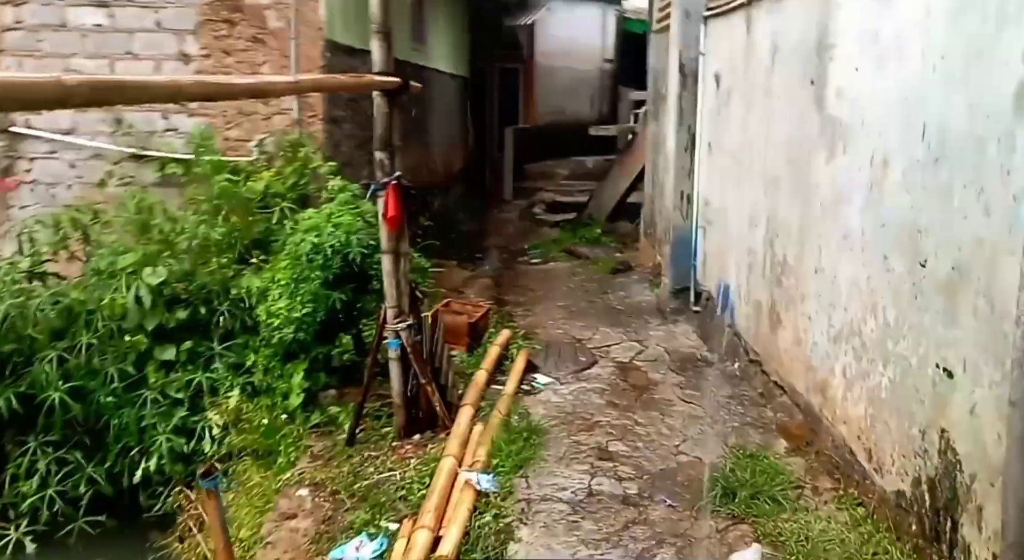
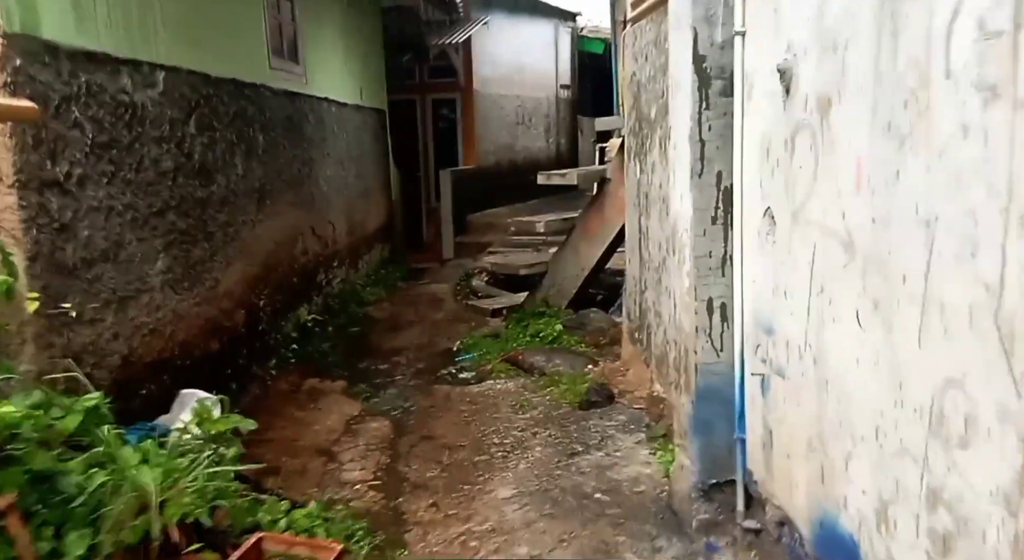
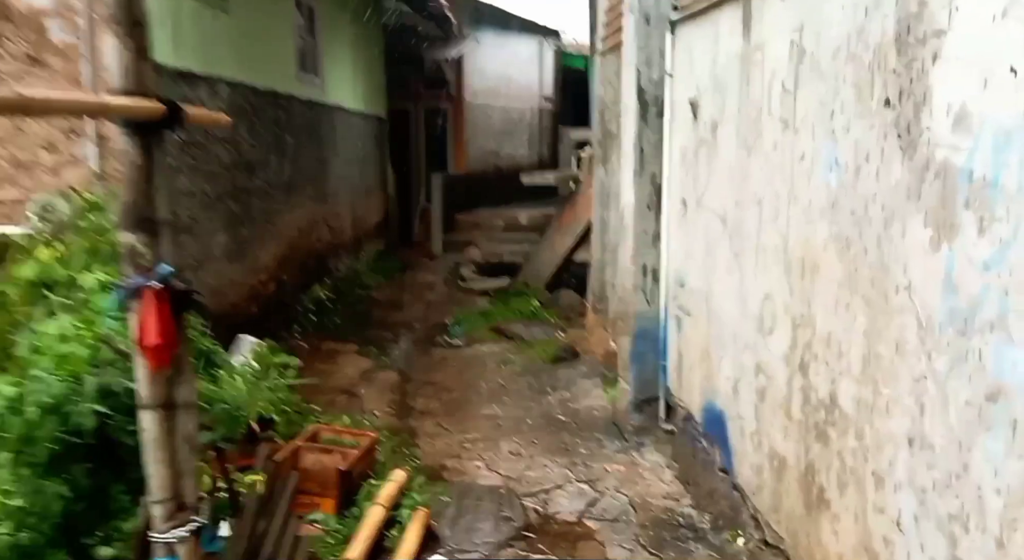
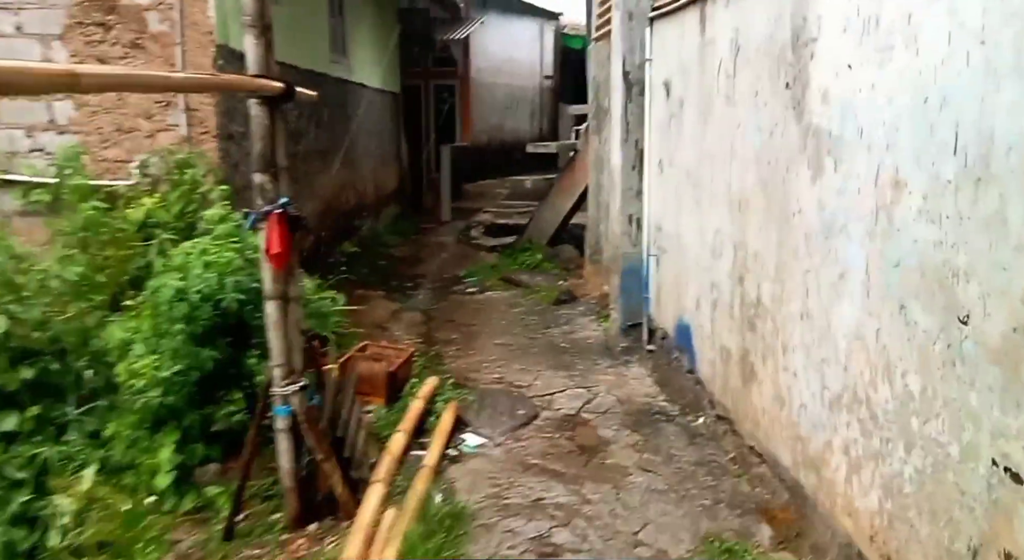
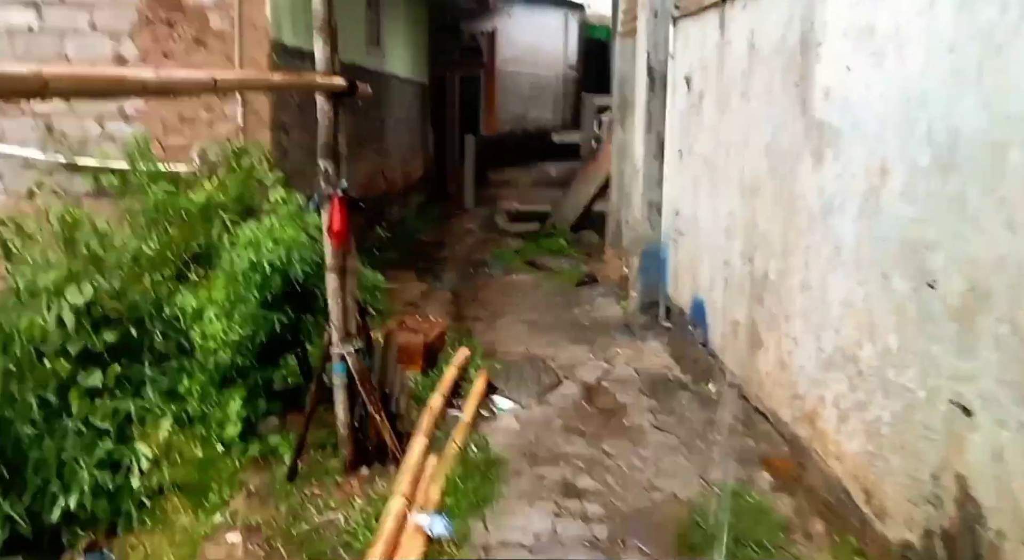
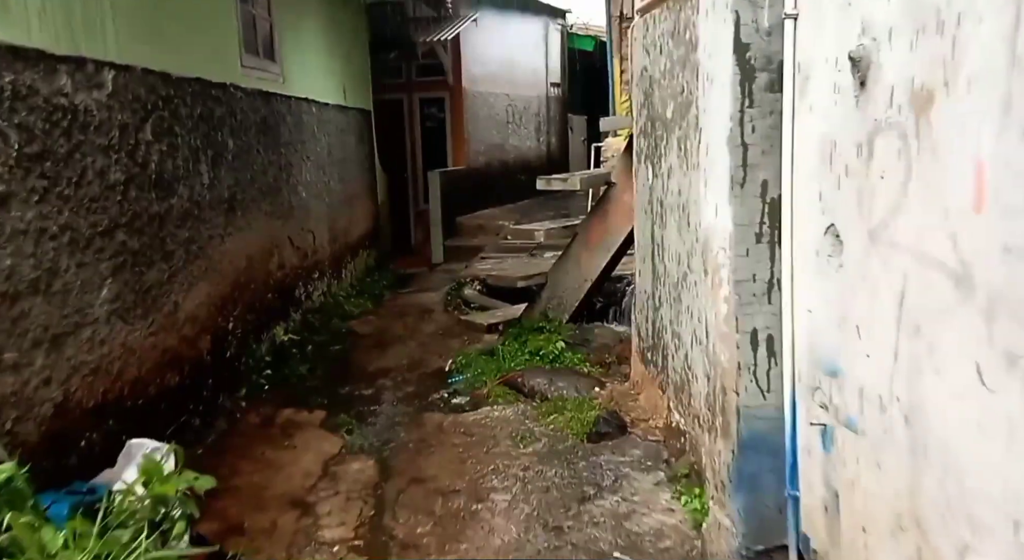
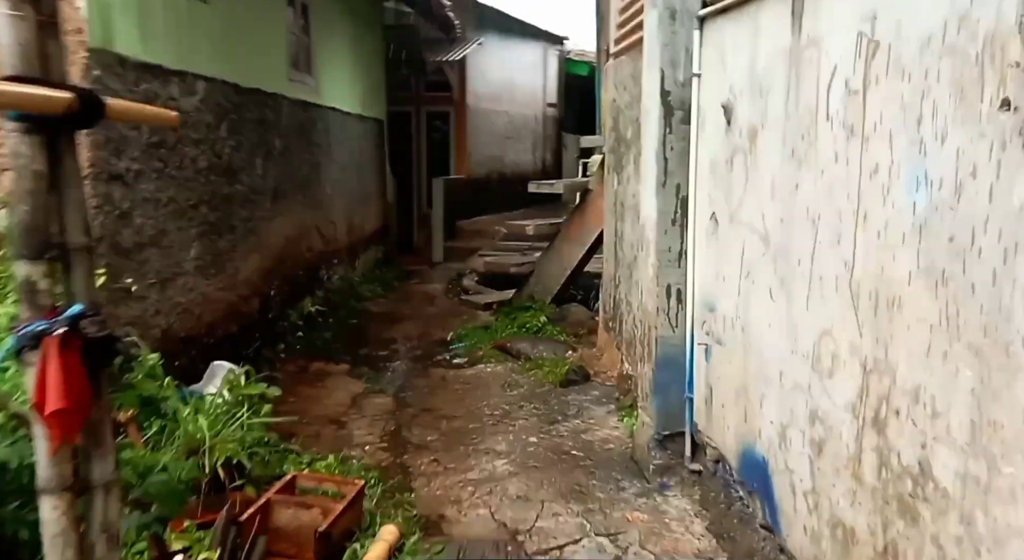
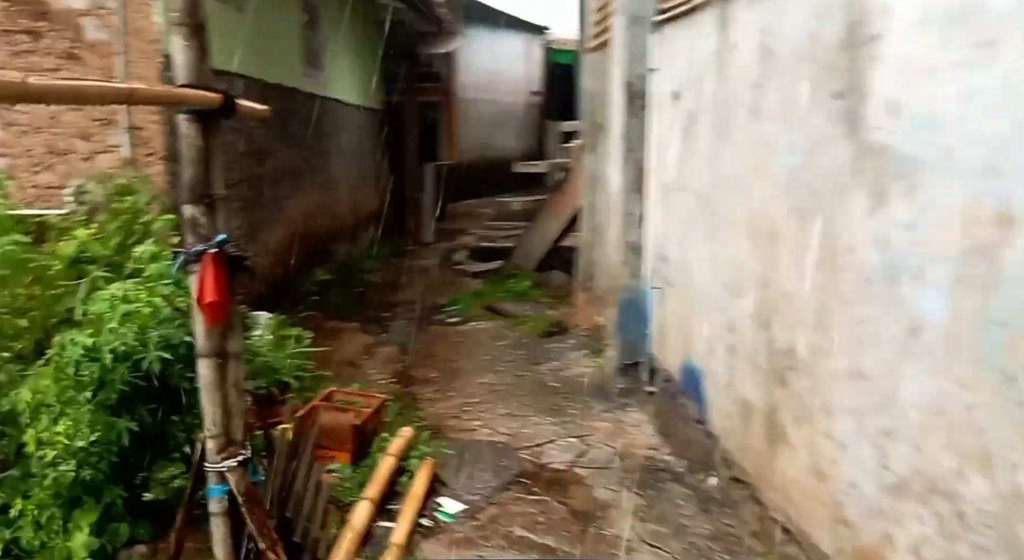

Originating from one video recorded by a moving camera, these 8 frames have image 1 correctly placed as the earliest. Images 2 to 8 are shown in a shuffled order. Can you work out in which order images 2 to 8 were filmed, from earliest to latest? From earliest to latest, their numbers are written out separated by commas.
5, 4, 8, 3, 7, 2, 6
